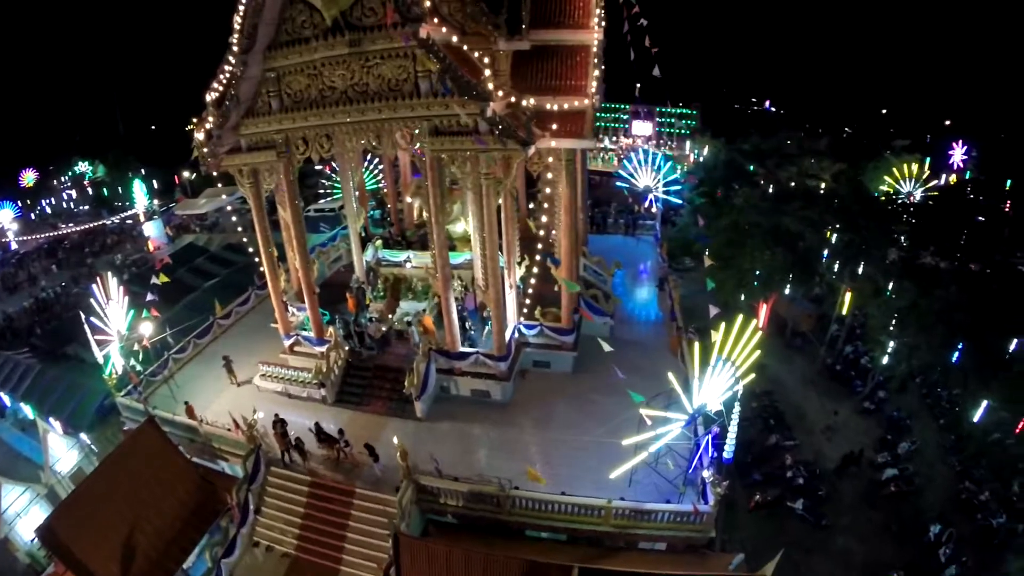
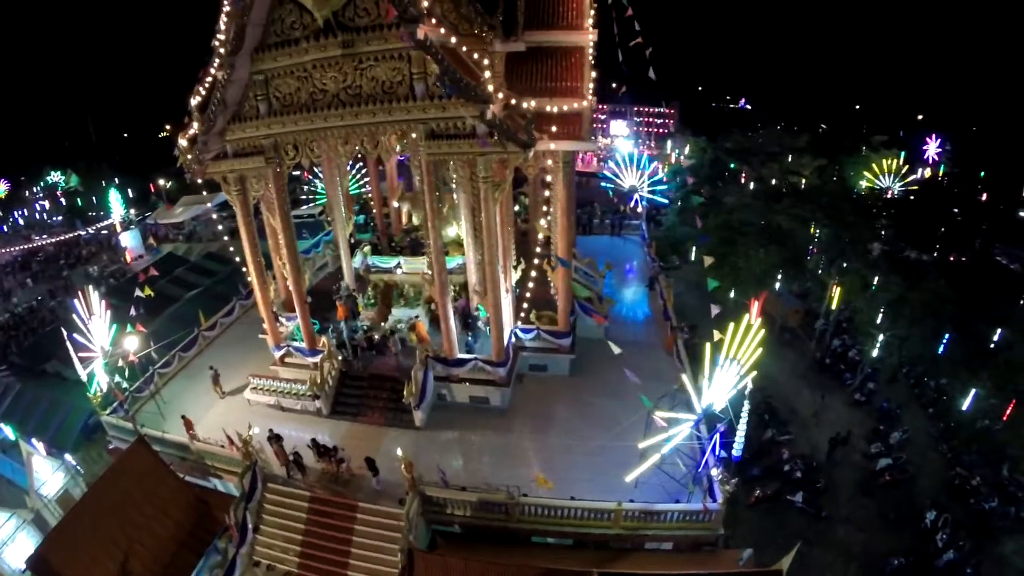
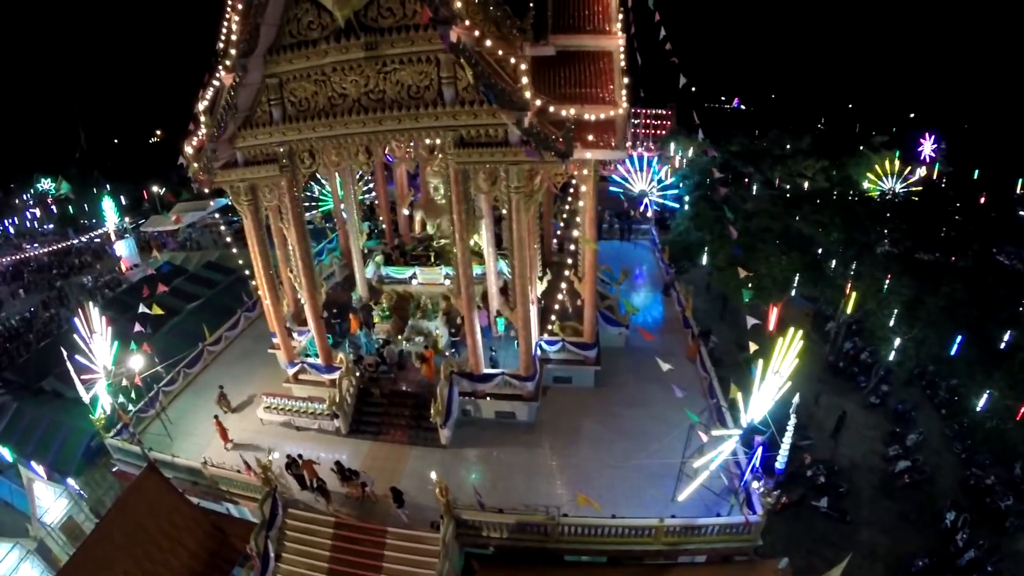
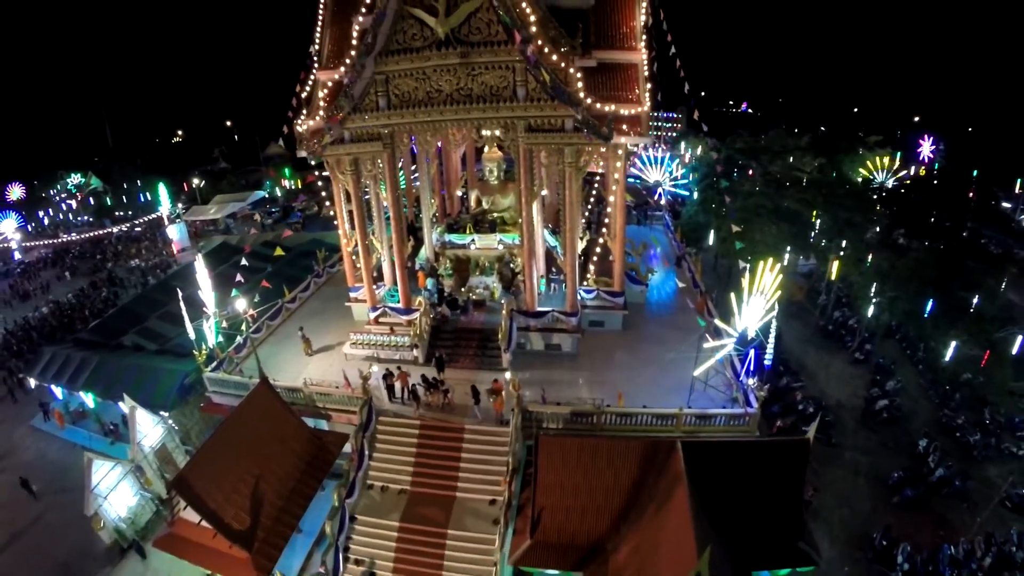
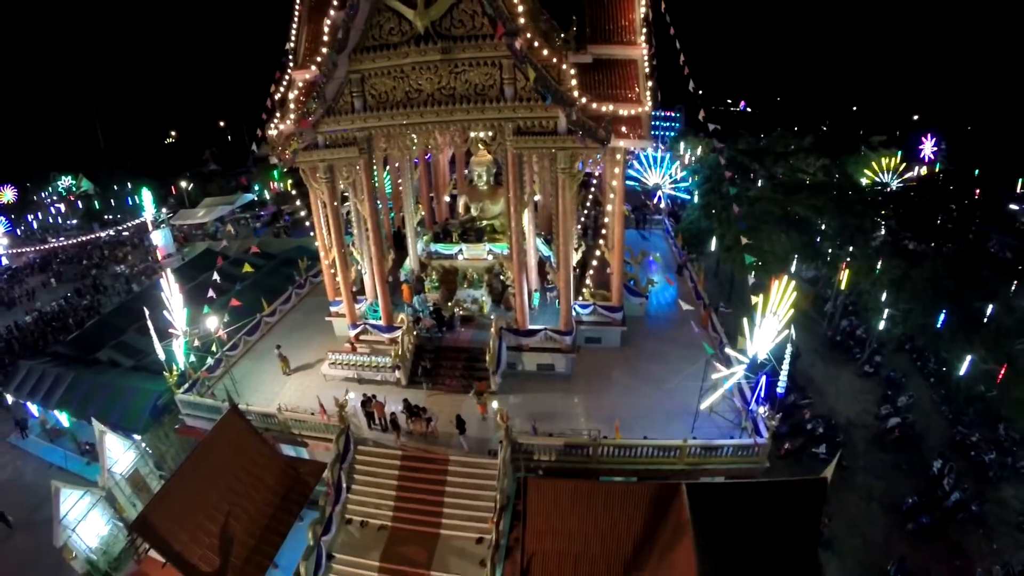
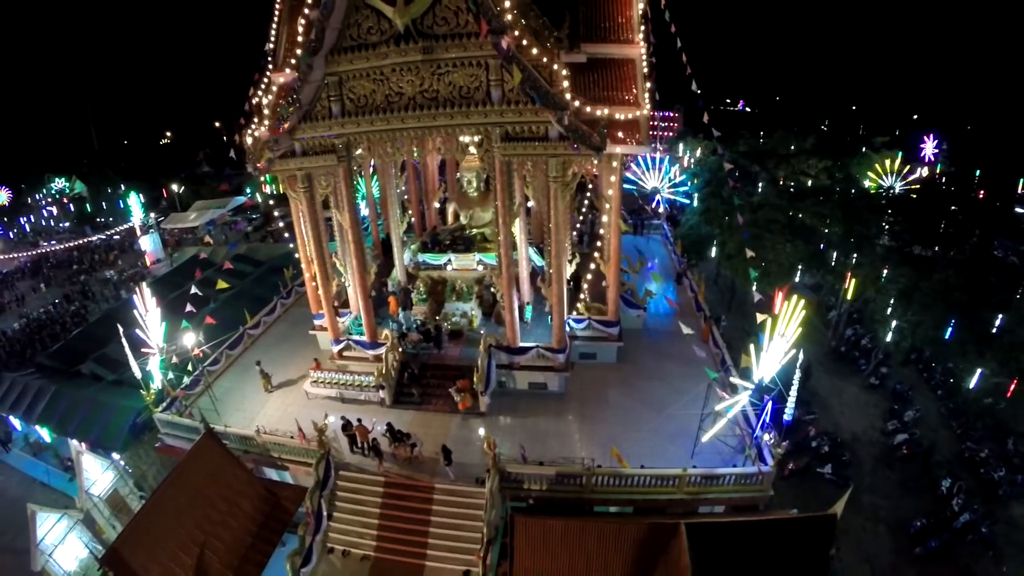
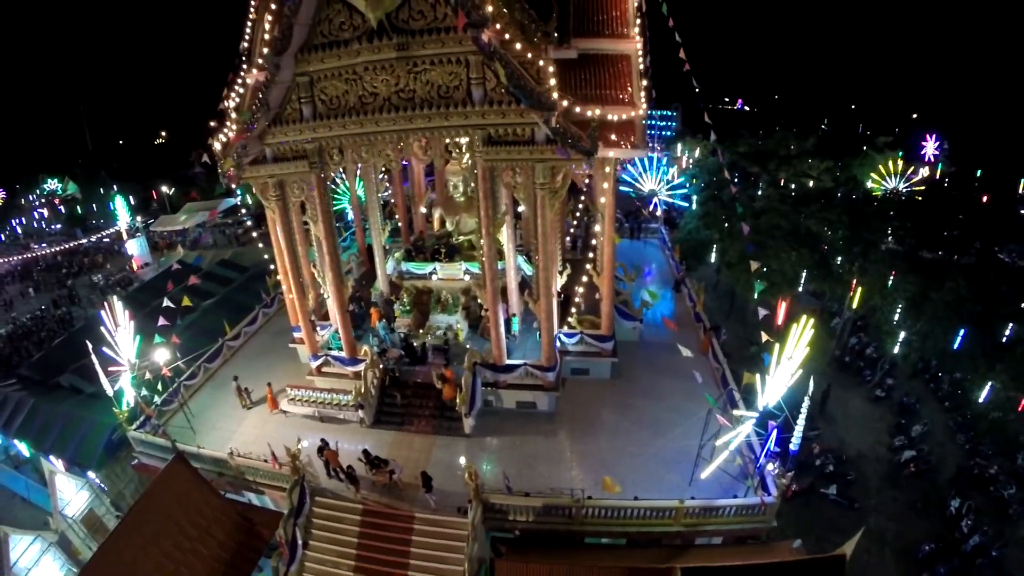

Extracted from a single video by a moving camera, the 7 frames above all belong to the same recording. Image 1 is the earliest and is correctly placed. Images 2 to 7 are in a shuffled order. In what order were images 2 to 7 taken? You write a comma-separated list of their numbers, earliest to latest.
2, 3, 7, 6, 5, 4
